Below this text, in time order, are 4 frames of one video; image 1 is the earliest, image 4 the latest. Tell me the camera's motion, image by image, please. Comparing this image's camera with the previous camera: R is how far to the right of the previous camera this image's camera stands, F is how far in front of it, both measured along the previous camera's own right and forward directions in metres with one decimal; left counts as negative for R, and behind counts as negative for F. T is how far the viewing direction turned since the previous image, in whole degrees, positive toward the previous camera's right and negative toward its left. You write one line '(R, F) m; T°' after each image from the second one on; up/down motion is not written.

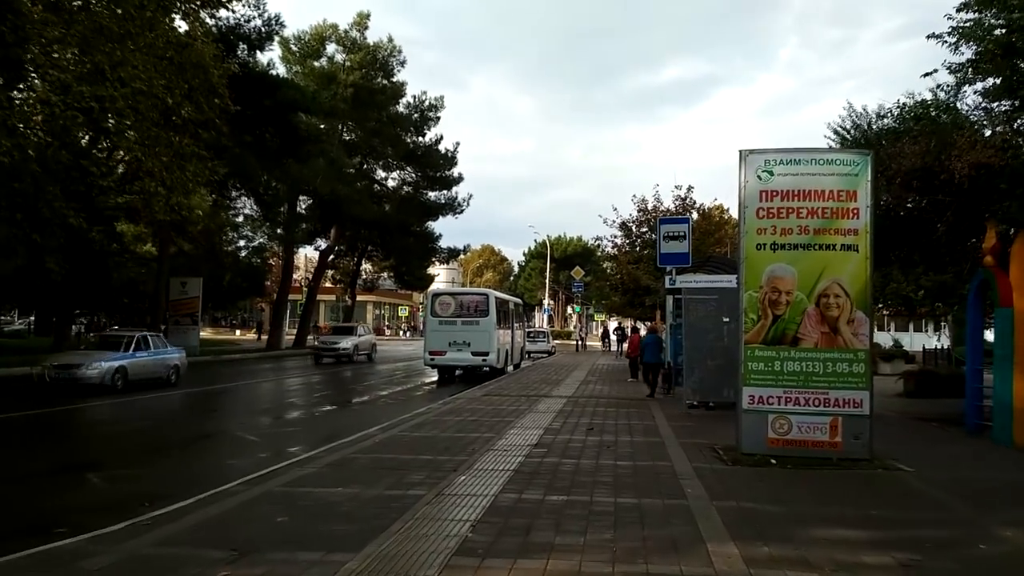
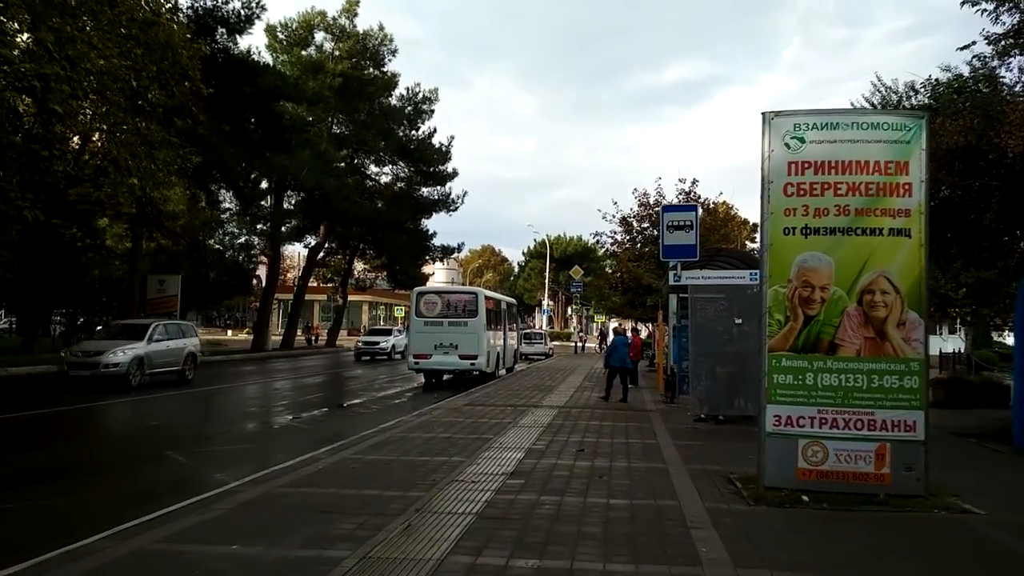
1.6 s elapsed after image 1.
(+0.3, +1.8) m; 0°
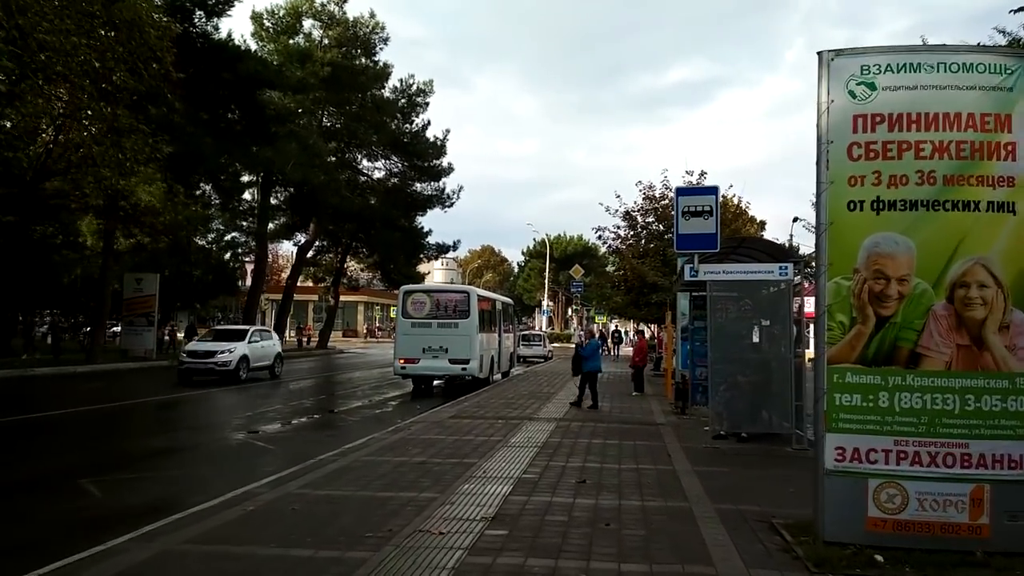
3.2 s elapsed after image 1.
(+0.1, +1.8) m; 0°
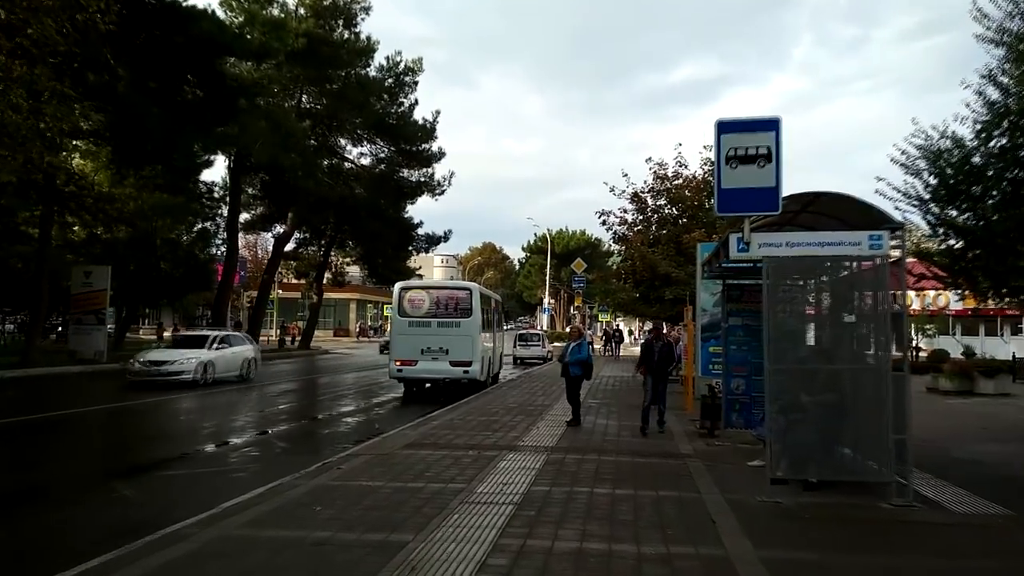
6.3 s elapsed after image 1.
(+0.3, +3.4) m; 0°
